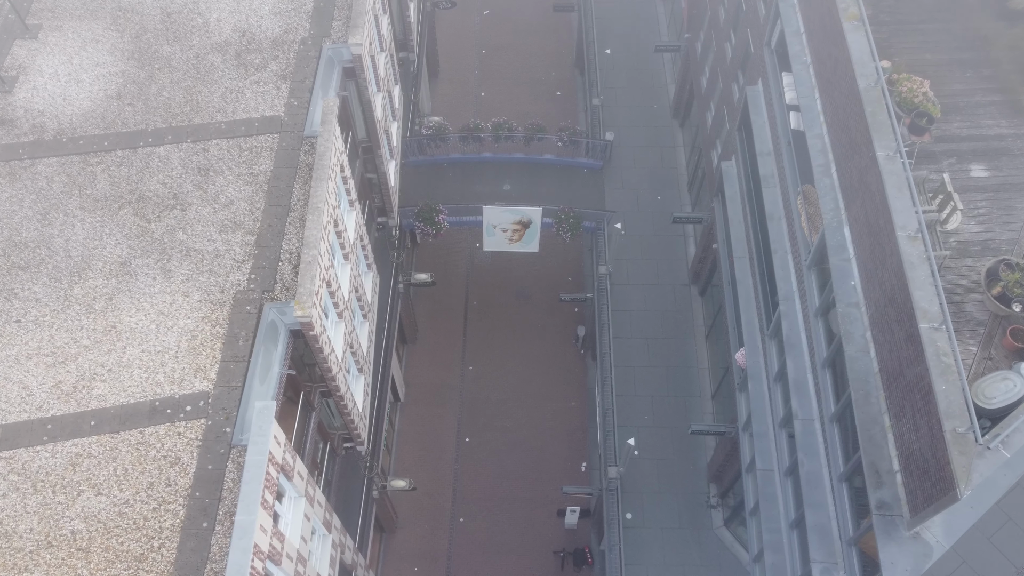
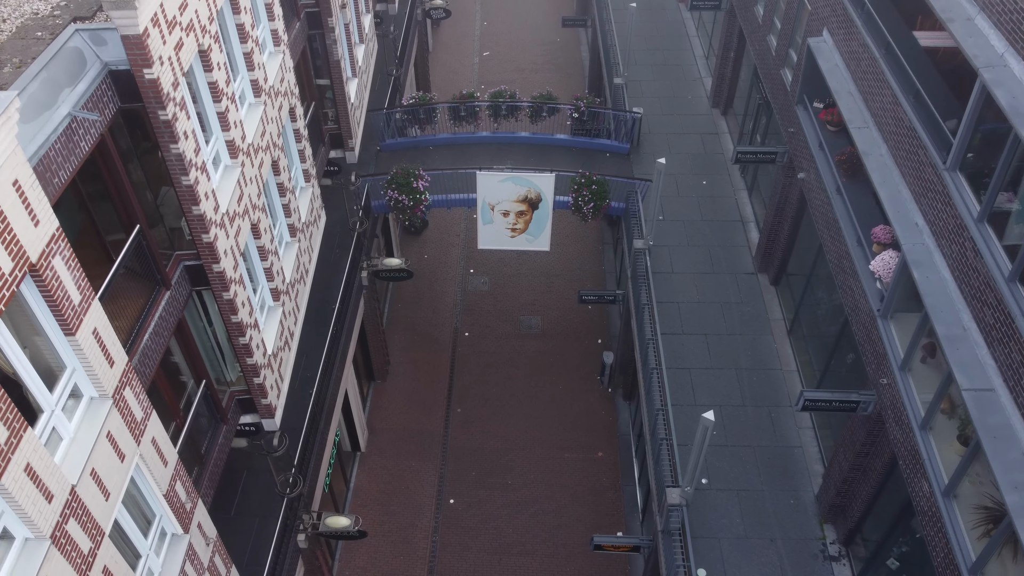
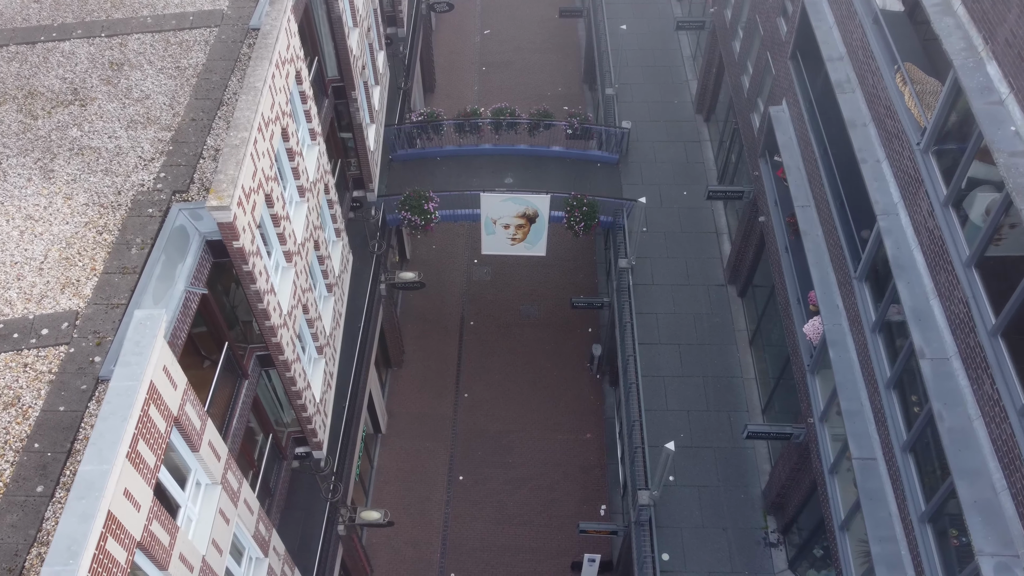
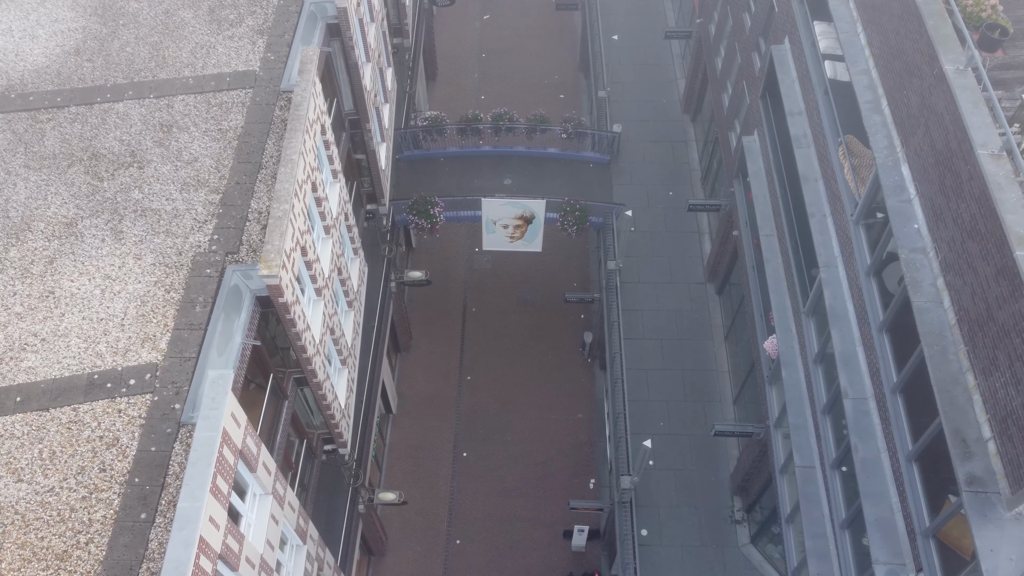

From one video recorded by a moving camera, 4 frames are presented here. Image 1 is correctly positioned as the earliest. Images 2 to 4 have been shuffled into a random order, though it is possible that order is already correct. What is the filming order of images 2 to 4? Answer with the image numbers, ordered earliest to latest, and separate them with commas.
4, 3, 2
